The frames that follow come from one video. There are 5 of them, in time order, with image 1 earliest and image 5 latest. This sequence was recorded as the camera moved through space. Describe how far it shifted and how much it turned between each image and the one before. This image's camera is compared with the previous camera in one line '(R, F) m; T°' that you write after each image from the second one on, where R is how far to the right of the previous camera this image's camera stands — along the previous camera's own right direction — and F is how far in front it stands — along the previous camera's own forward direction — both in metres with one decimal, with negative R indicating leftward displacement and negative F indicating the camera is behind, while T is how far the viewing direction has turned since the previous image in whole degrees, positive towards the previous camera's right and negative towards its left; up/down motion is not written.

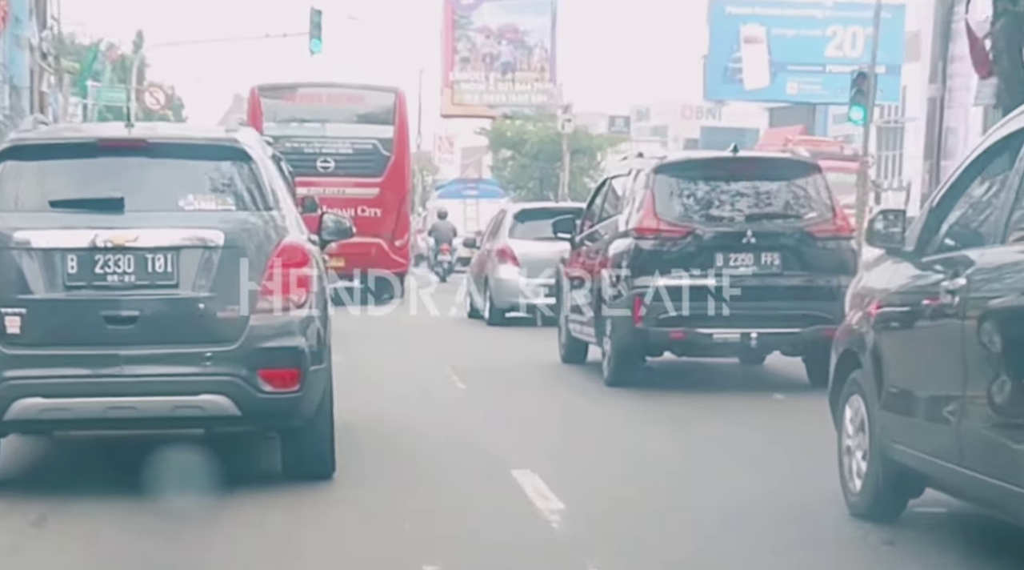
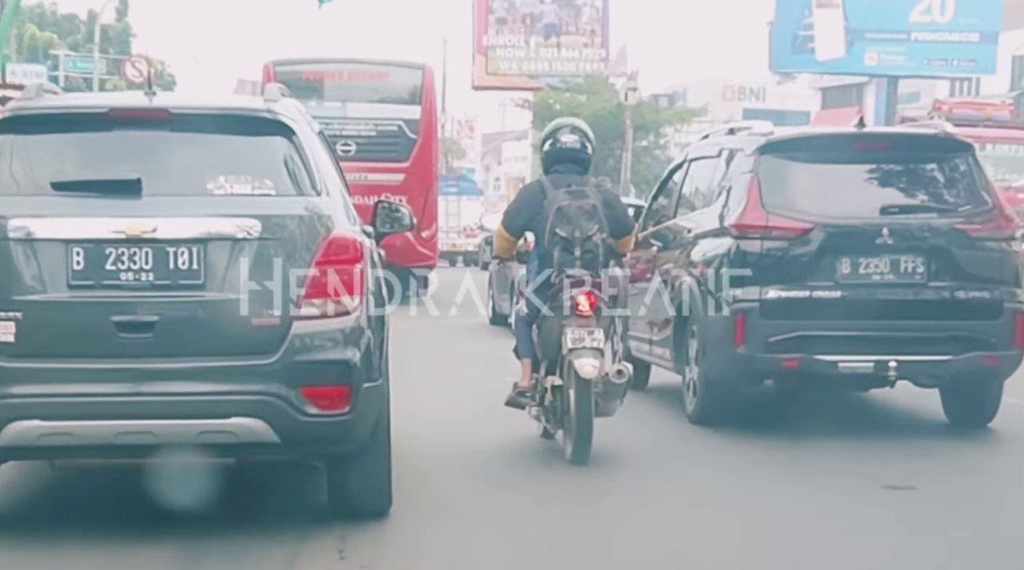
(-0.5, +1.1) m; +2°
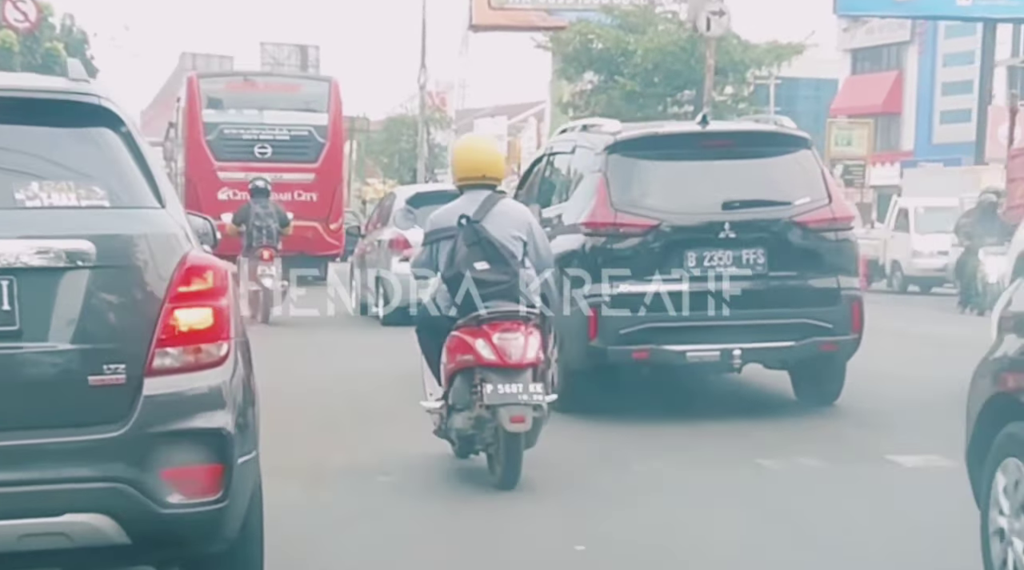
(+0.3, +1.5) m; -1°
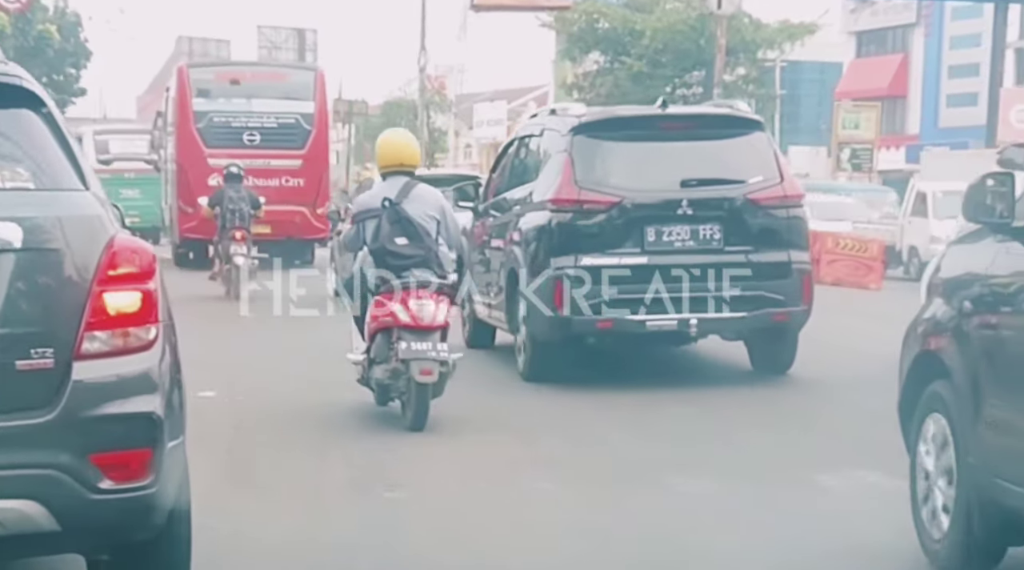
(+0.3, +0.1) m; -2°
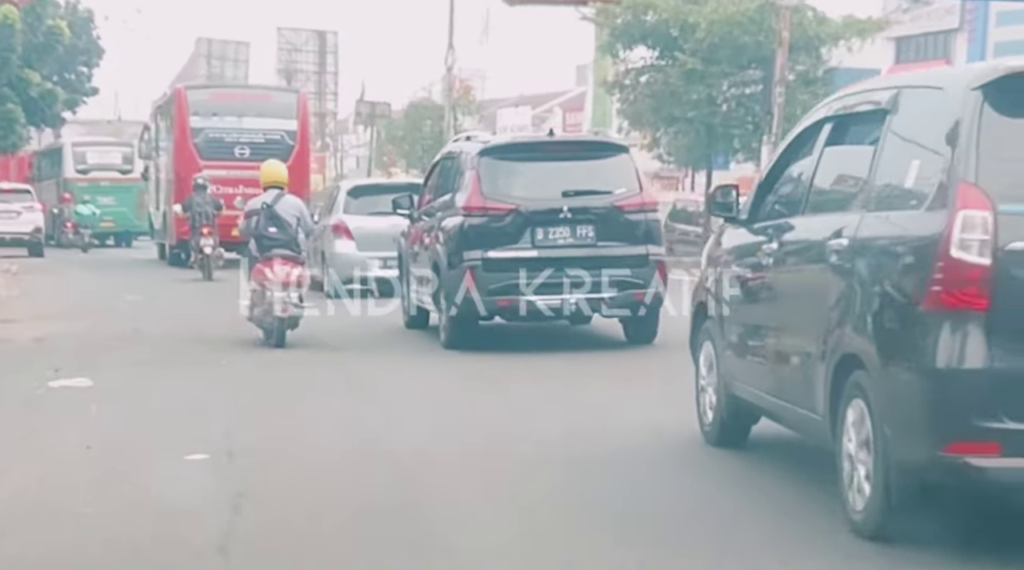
(+1.1, +0.4) m; -7°
